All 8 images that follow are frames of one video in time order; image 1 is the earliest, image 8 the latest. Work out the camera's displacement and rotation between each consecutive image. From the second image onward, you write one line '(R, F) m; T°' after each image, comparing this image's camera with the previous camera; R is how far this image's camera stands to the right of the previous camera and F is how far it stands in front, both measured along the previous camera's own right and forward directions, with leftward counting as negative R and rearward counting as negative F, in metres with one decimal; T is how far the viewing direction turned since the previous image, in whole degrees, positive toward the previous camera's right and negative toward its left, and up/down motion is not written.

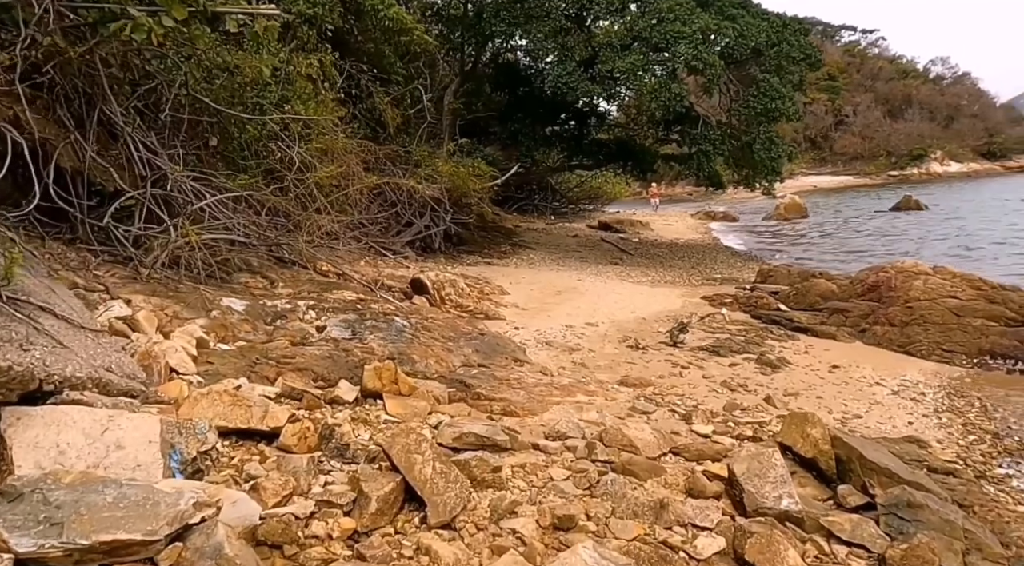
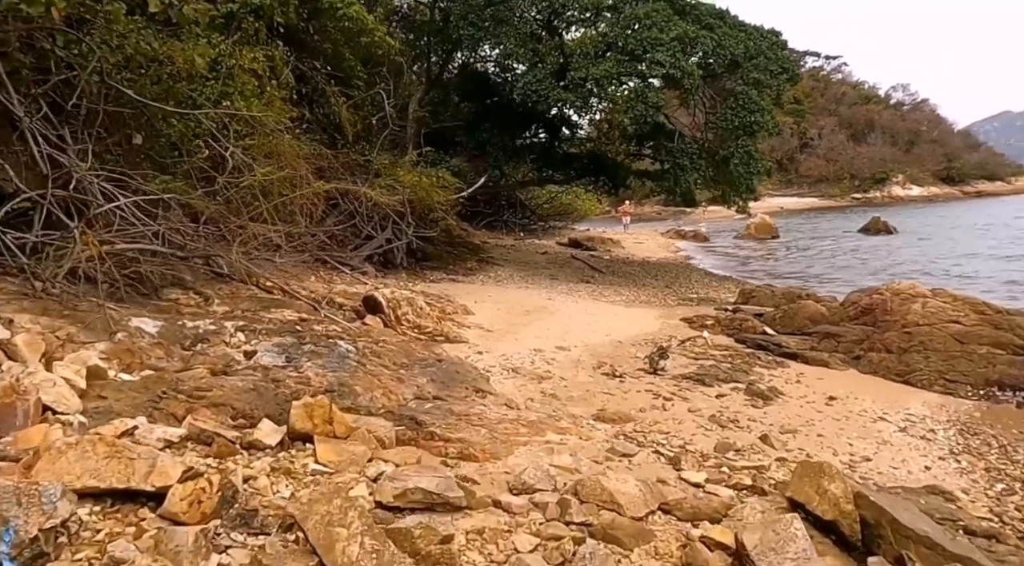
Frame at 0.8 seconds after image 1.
(+0.1, +1.0) m; +2°
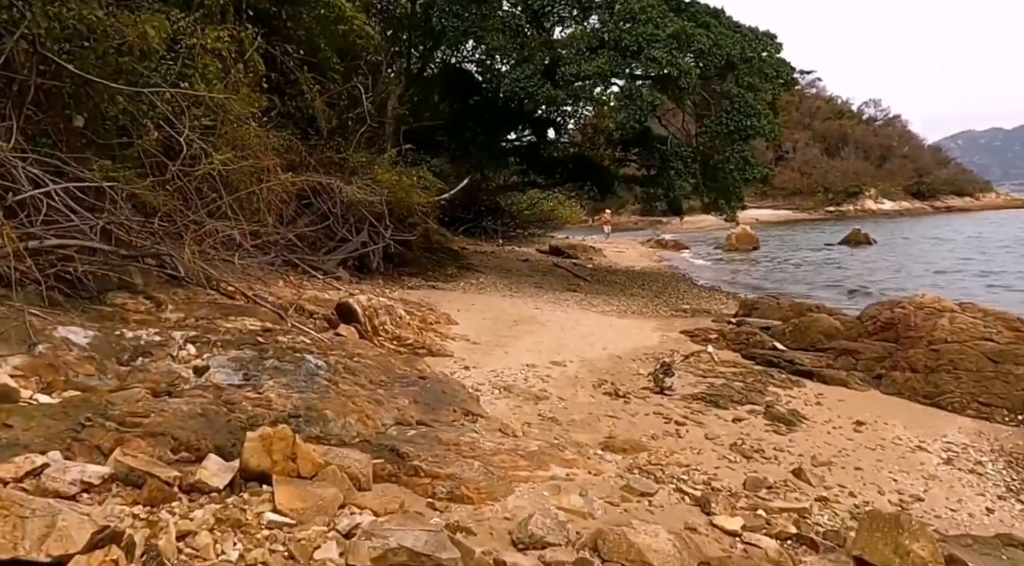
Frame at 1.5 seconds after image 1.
(-0.2, +0.9) m; +2°
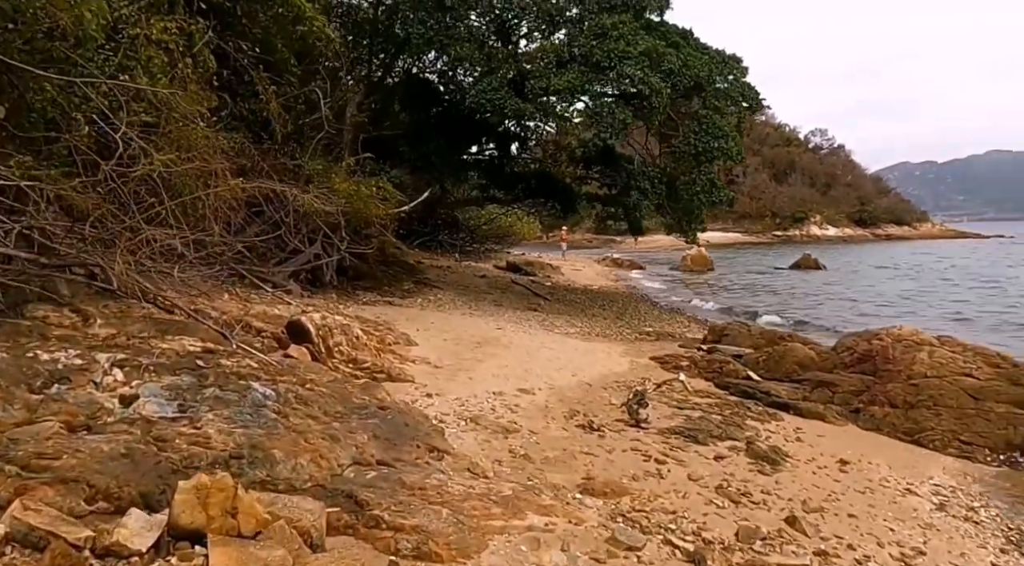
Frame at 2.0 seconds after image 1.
(-0.2, +0.6) m; +4°
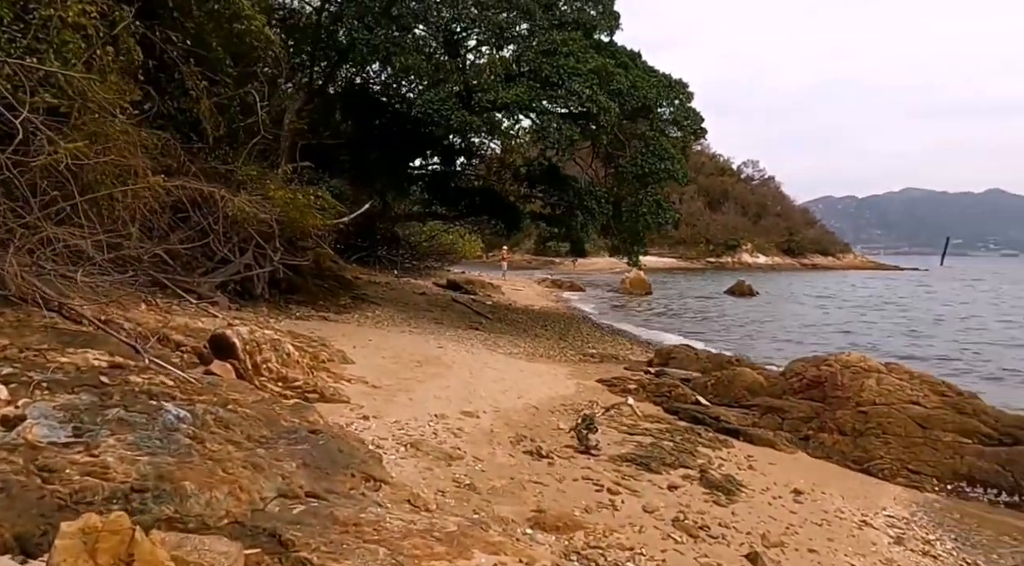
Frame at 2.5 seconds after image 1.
(-0.1, +0.4) m; +5°
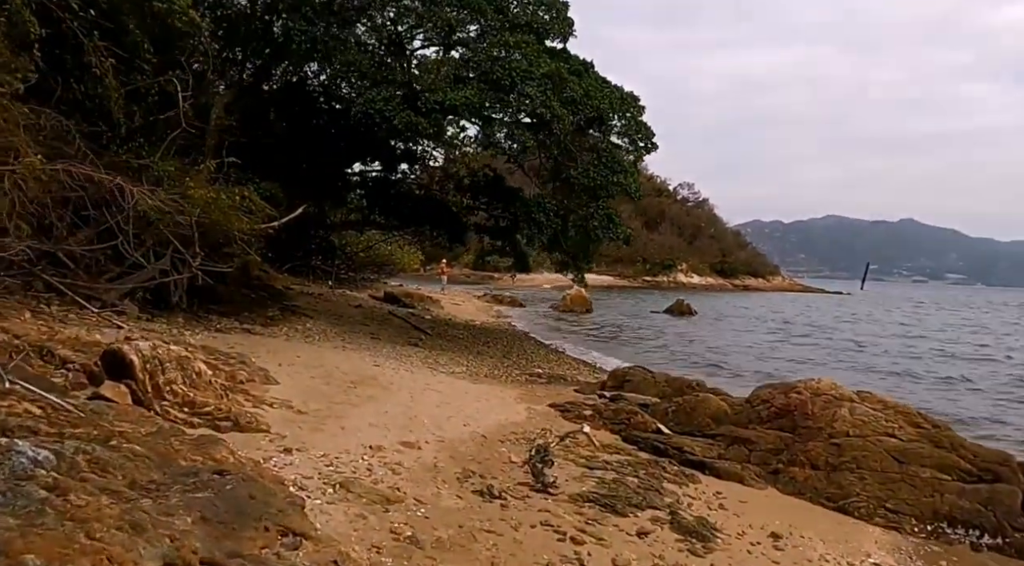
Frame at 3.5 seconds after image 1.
(-0.1, +0.8) m; +5°
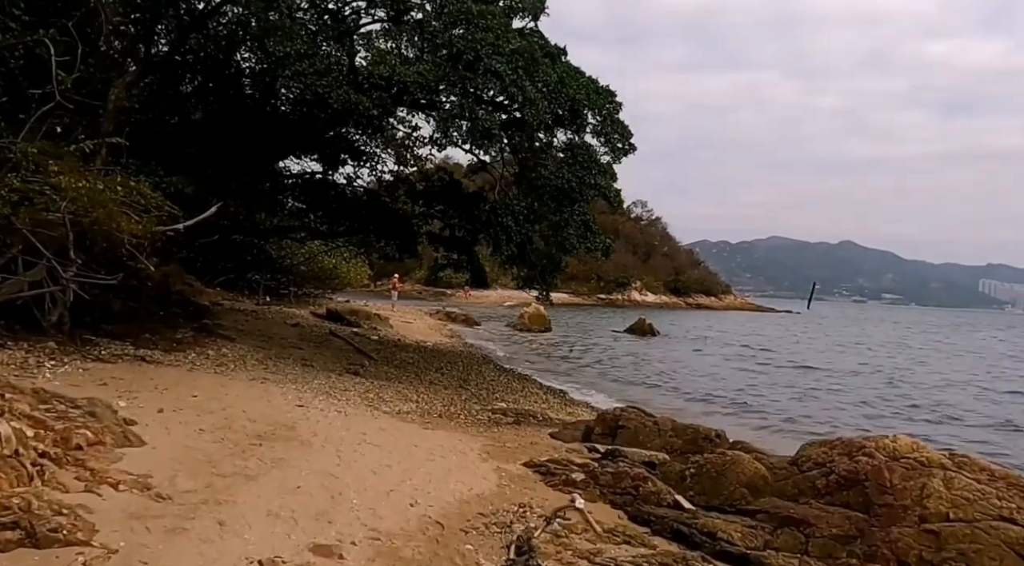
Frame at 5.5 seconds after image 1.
(-0.1, +2.2) m; +4°
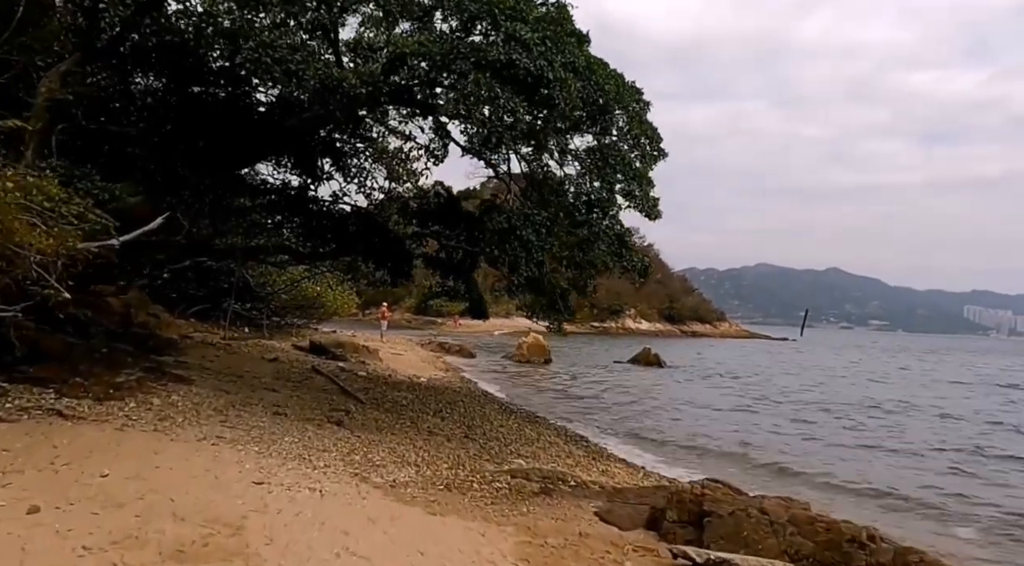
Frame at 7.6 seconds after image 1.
(-0.4, +2.3) m; +1°
